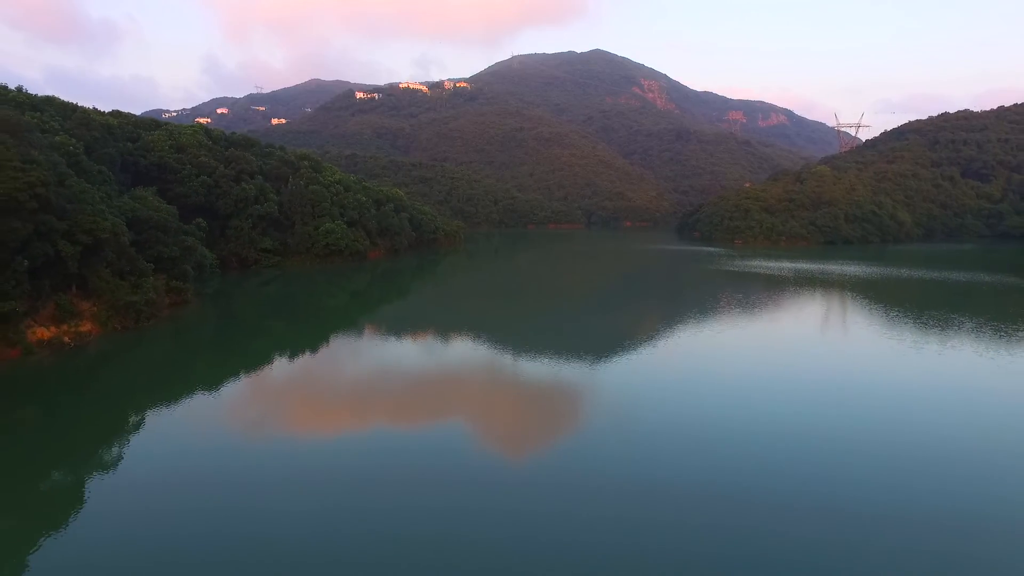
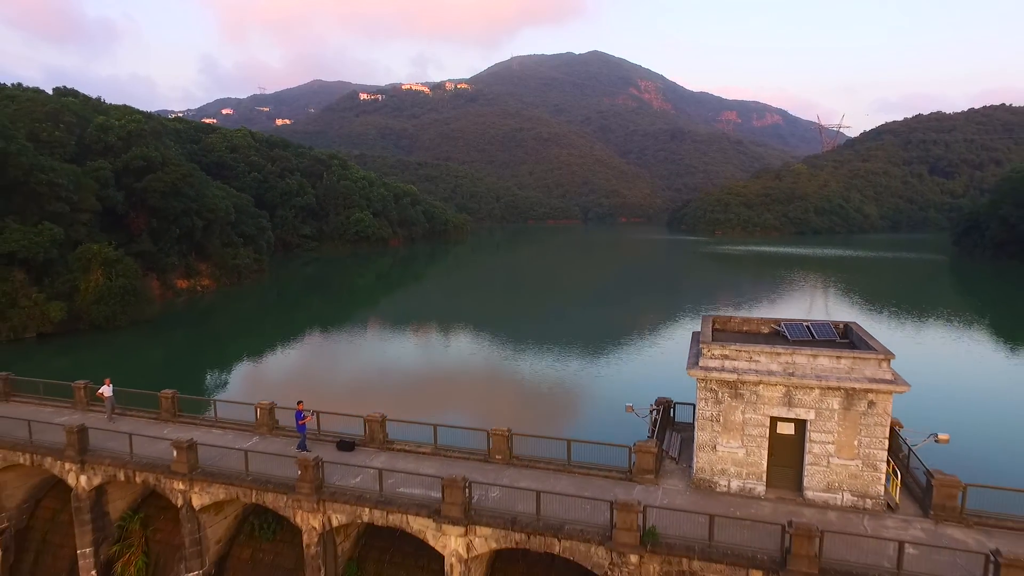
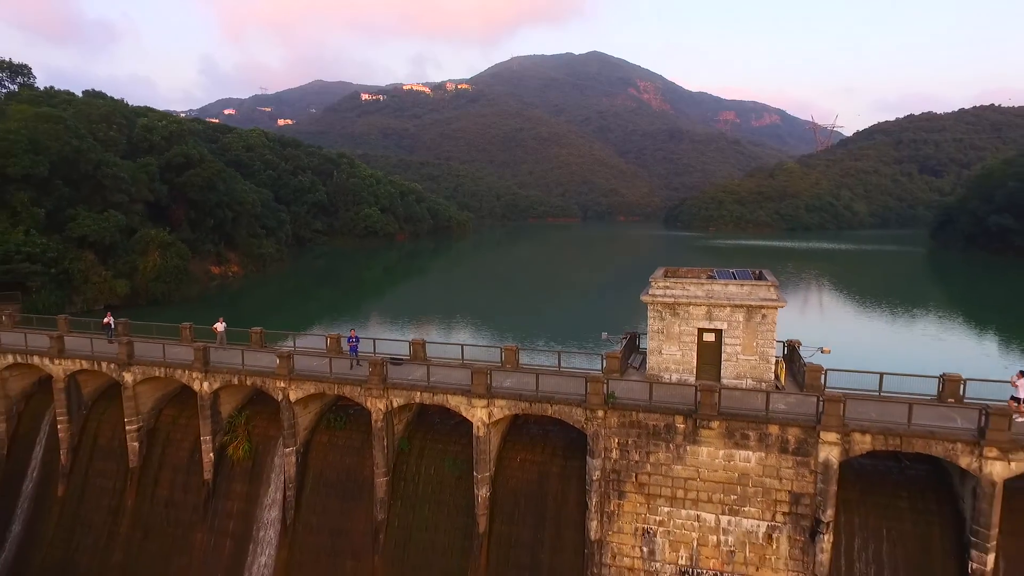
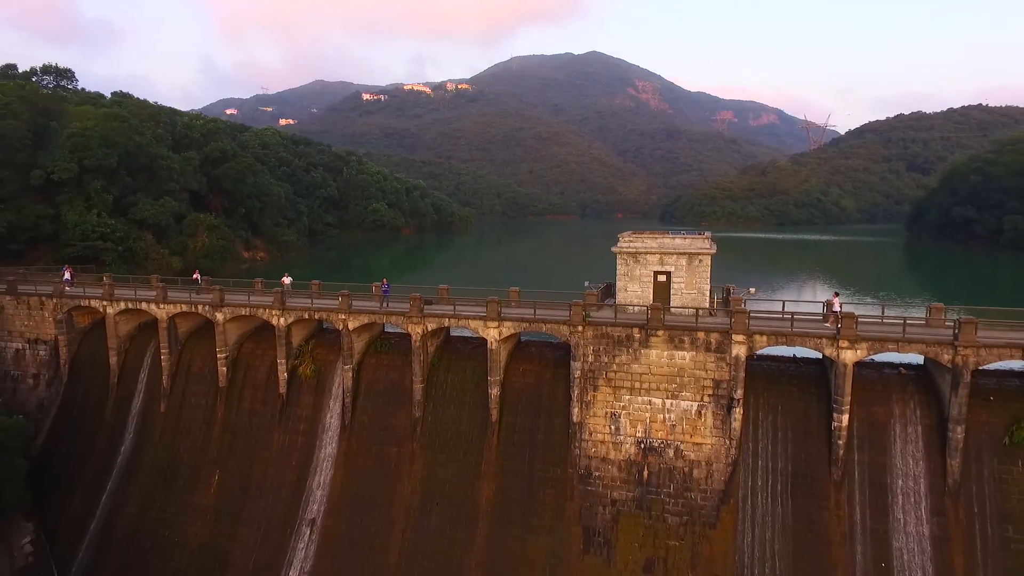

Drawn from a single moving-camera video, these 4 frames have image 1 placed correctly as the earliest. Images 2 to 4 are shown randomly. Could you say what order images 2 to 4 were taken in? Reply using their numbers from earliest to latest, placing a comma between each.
2, 3, 4
